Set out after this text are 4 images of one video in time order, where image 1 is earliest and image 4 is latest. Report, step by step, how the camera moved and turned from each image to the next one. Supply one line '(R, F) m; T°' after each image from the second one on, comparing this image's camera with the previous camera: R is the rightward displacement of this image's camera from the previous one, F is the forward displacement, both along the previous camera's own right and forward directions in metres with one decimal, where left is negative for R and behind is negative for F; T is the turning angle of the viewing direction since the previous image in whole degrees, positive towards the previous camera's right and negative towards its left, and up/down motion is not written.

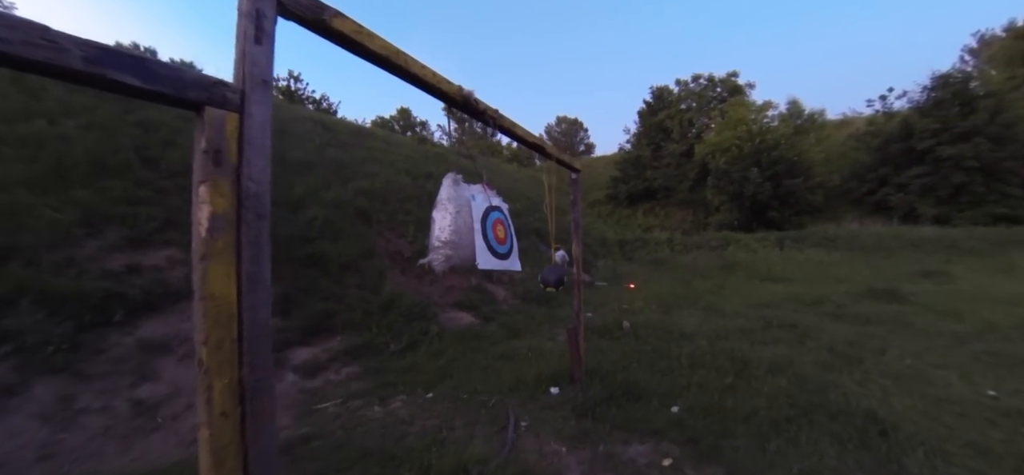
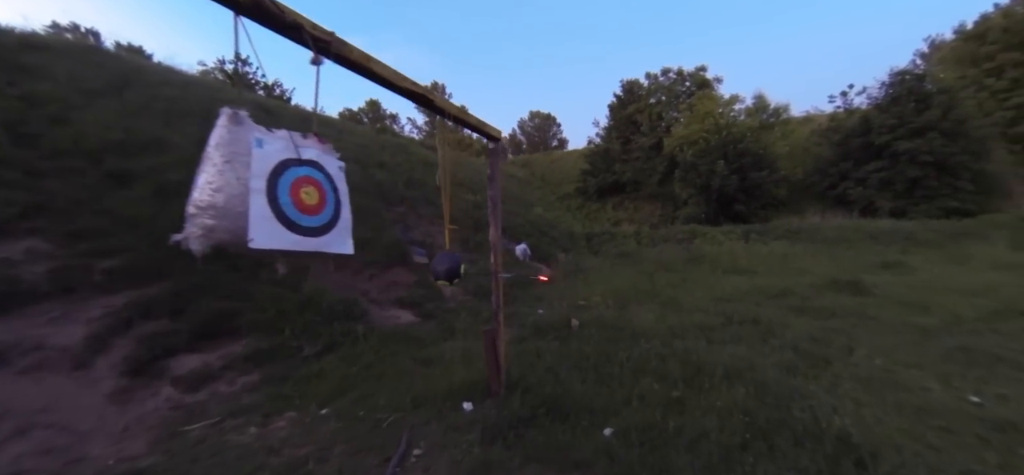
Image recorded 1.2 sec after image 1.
(+0.6, +0.8) m; +3°
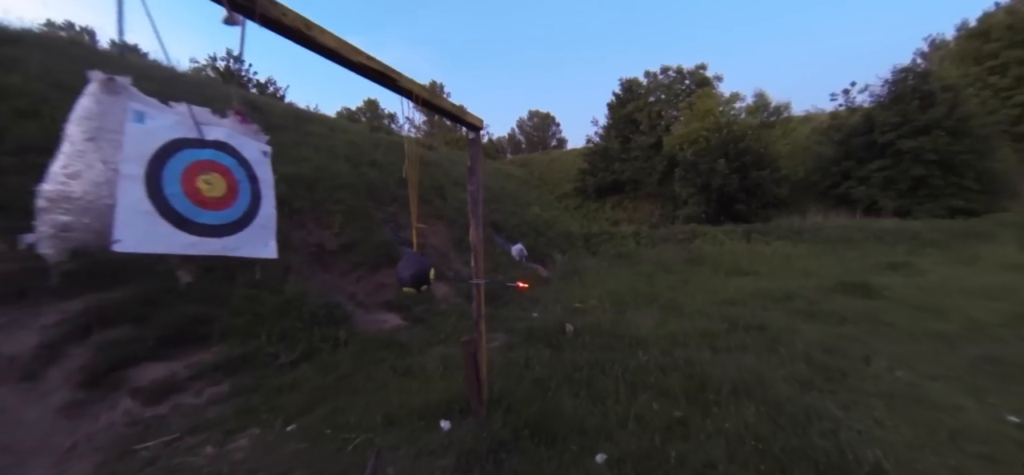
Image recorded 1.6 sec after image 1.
(+0.1, +0.4) m; 0°
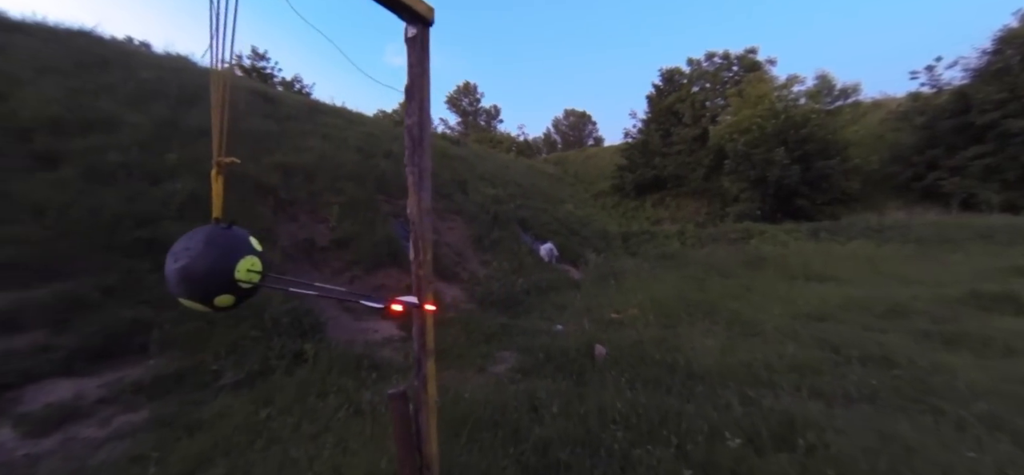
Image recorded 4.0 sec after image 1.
(+0.3, +1.5) m; -5°
